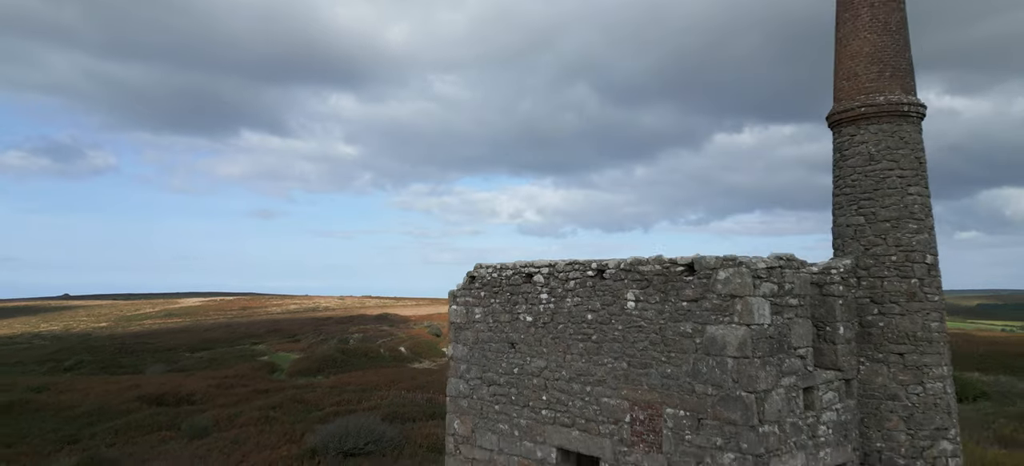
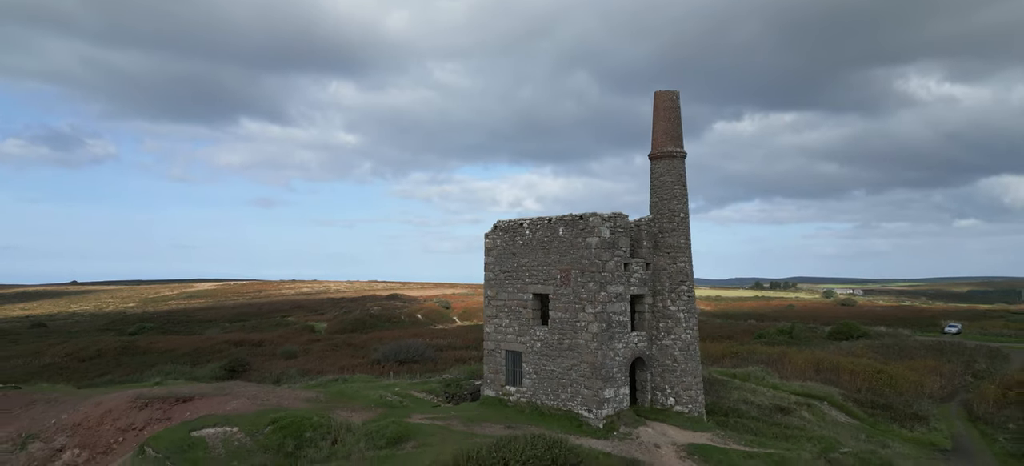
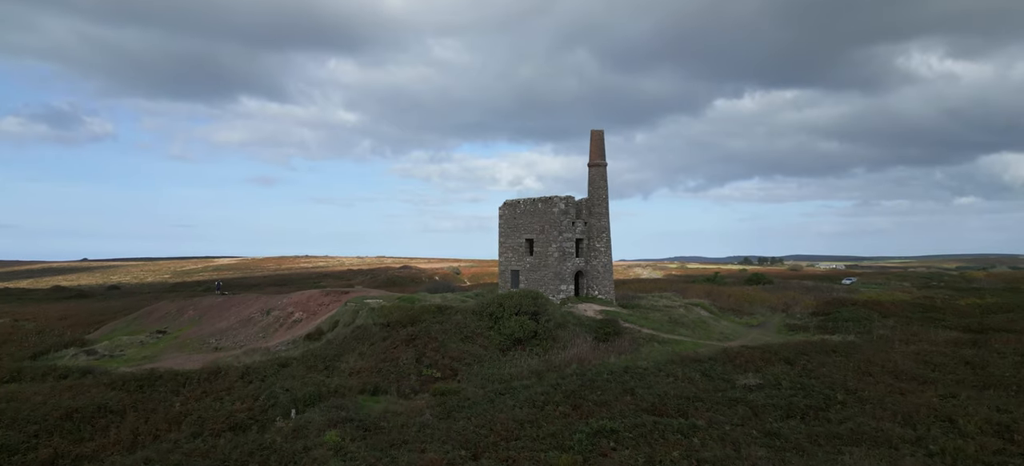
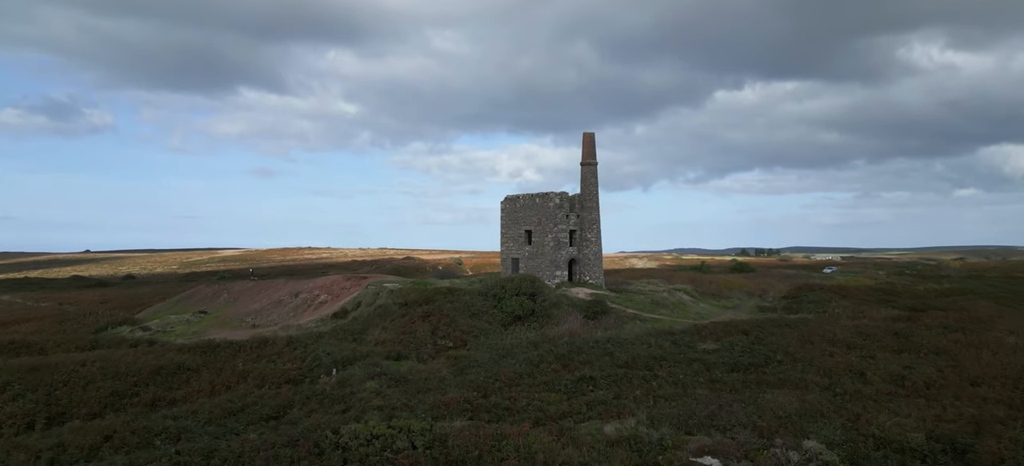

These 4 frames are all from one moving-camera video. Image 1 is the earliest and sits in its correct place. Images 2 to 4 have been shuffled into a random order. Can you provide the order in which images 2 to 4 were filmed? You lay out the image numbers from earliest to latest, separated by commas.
2, 3, 4
